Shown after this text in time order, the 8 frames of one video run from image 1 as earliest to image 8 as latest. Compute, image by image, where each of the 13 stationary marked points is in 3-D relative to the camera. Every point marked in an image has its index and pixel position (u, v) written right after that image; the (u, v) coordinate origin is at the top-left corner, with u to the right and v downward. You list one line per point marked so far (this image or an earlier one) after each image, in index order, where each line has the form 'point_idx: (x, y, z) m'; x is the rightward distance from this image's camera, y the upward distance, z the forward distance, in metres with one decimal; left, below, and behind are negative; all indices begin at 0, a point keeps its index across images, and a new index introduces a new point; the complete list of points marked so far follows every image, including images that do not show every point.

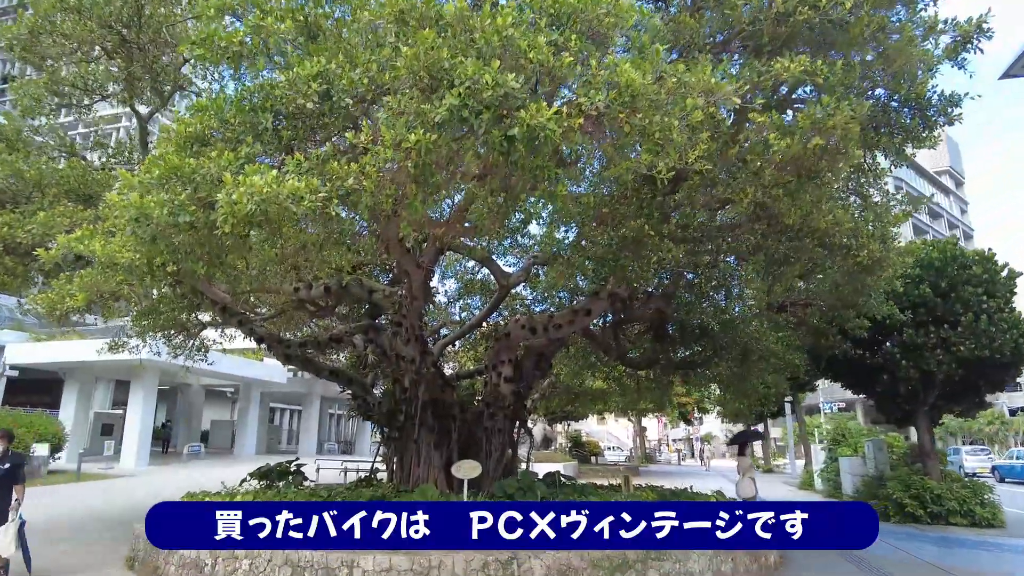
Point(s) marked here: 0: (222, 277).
0: (-3.3, +0.2, +7.4) m
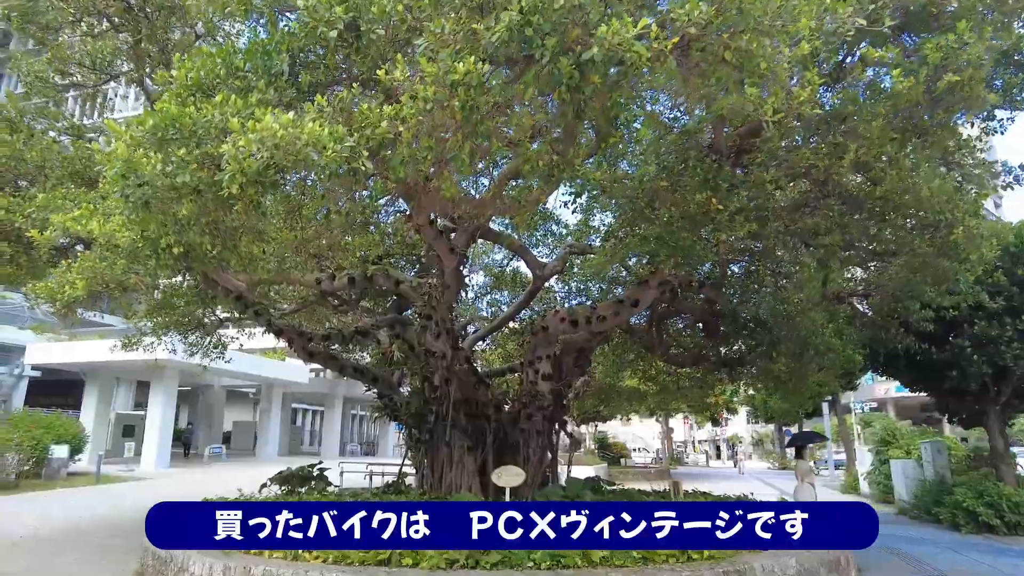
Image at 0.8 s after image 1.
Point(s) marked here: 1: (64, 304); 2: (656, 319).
0: (-2.9, +0.3, +6.7) m
1: (-5.3, -0.1, +7.7) m
2: (+2.5, -0.5, +11.2) m
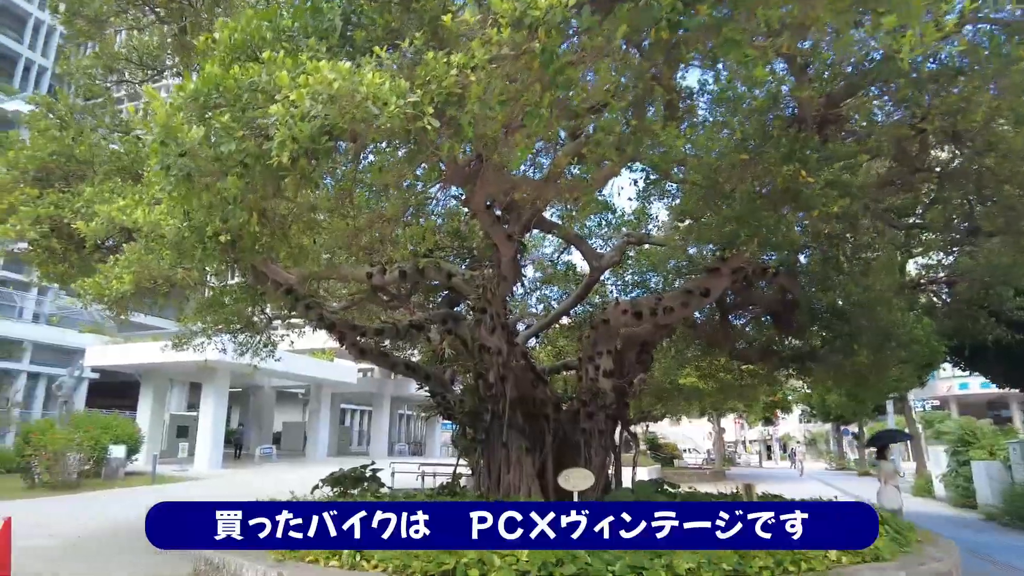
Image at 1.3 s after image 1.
0: (-2.2, +0.4, +6.4) m
1: (-4.6, -0.1, +7.6) m
2: (+3.4, -0.4, +10.5) m
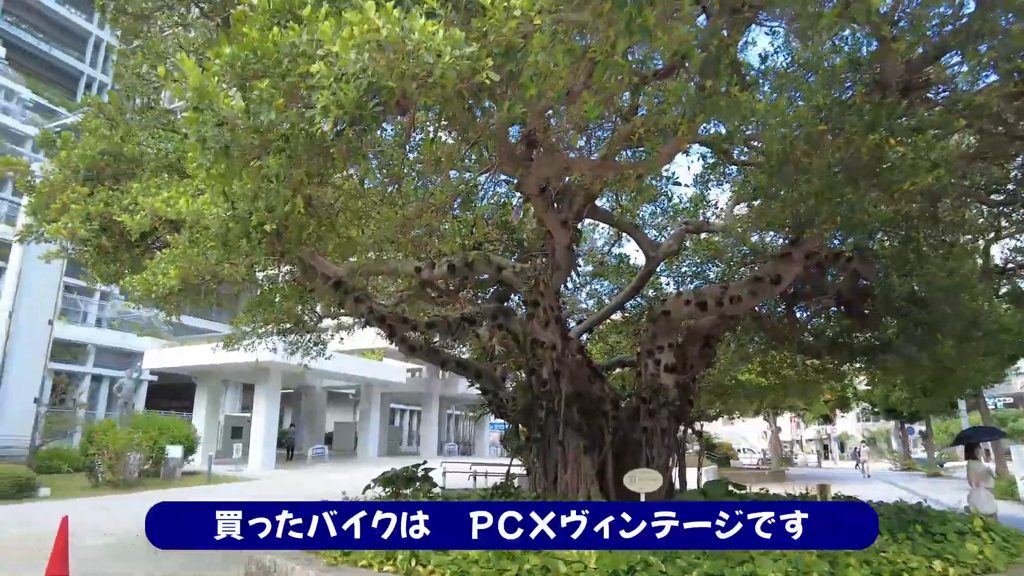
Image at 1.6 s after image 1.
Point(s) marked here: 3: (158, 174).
0: (-1.7, +0.4, +6.2) m
1: (-4.0, -0.1, +7.5) m
2: (+4.2, -0.2, +9.9) m
3: (-4.0, +1.3, +7.3) m
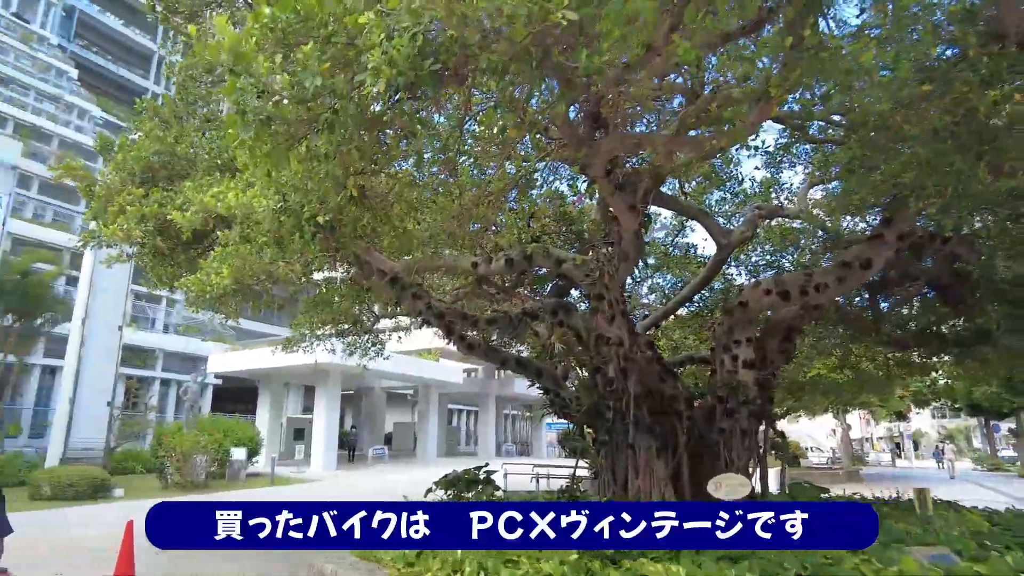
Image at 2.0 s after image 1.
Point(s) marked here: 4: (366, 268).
0: (-1.1, +0.5, +5.9) m
1: (-3.3, -0.1, +7.4) m
2: (+5.1, 0.0, +9.1) m
3: (-3.4, +1.3, +7.2) m
4: (-1.6, +0.2, +7.1) m
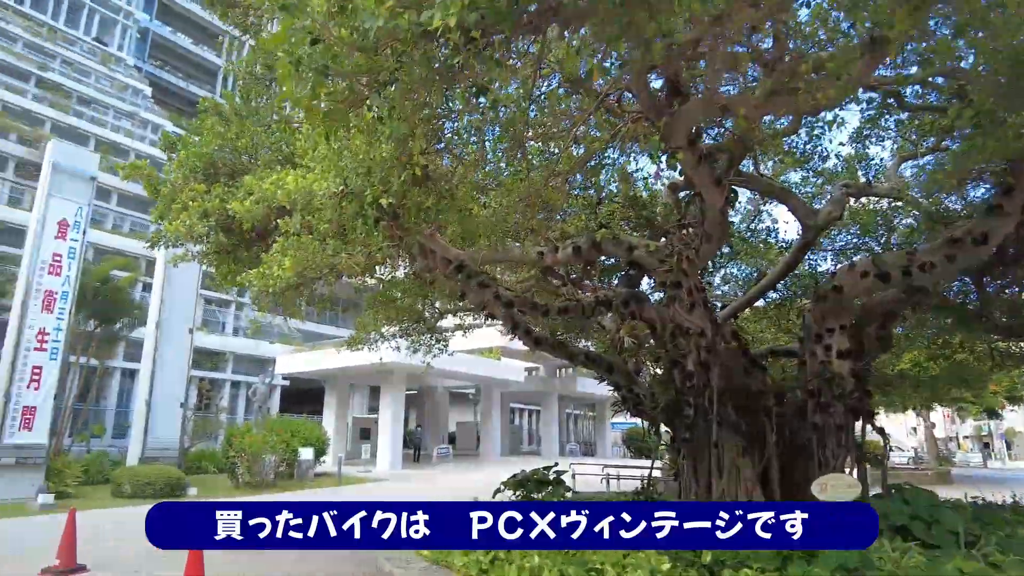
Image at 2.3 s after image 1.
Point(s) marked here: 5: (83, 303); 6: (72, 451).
0: (-0.5, +0.6, +5.5) m
1: (-2.5, 0.0, +7.3) m
2: (+6.0, +0.2, +8.2) m
3: (-2.6, +1.3, +7.1) m
4: (-0.9, +0.3, +6.8) m
5: (-11.5, -0.4, +17.4) m
6: (-12.2, -4.5, +18.1) m
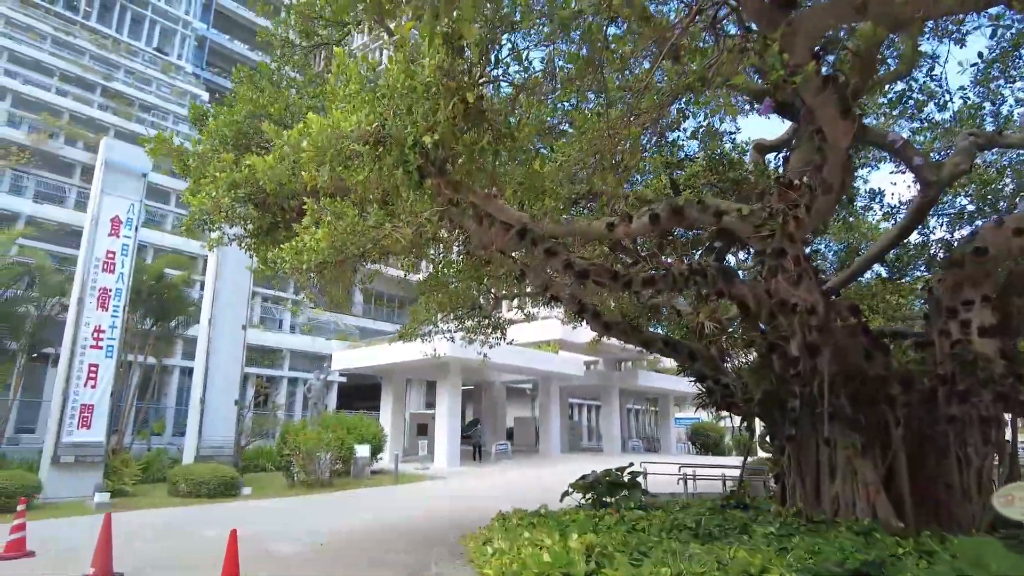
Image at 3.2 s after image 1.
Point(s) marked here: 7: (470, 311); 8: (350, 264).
0: (0.0, +0.8, +4.6) m
1: (-1.9, +0.1, +6.5) m
2: (+6.7, +0.6, +6.8) m
3: (-2.0, +1.5, +6.3) m
4: (-0.2, +0.5, +5.9) m
5: (-10.0, -0.3, +17.4) m
6: (-10.5, -4.5, +18.1) m
7: (-0.7, -0.4, +10.0) m
8: (-1.7, +0.2, +6.6) m
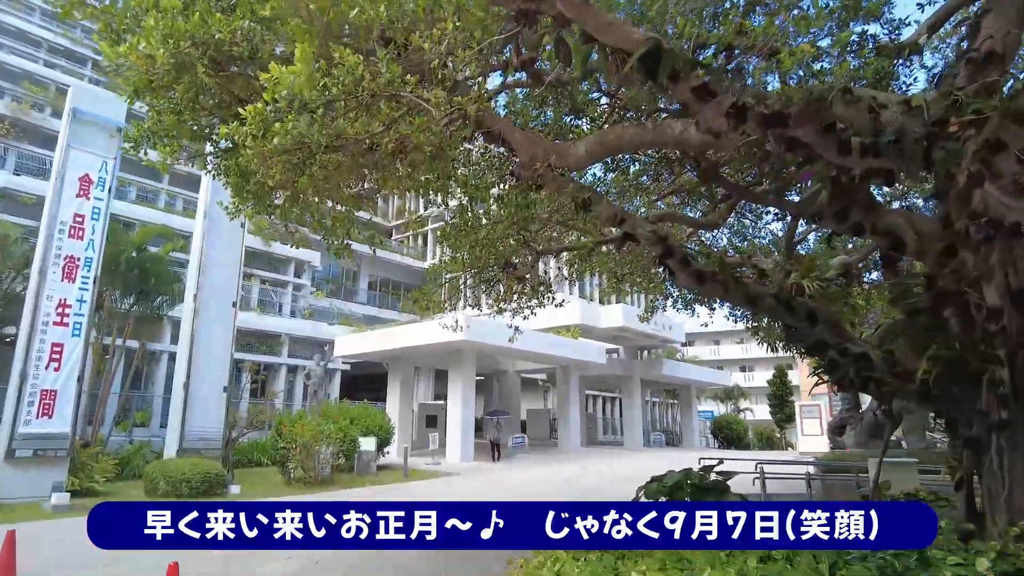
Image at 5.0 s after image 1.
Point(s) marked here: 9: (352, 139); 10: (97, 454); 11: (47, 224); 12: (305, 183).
0: (+0.5, +1.3, +2.6) m
1: (-1.4, +0.7, +4.5) m
2: (+7.2, +1.2, +4.7) m
3: (-1.5, +2.0, +4.4) m
4: (+0.3, +1.1, +3.9) m
5: (-9.4, +0.3, +15.4) m
6: (-10.0, -3.8, +16.2) m
7: (-0.1, +0.2, +8.0) m
8: (-1.2, +0.7, +4.7) m
9: (-1.1, +0.8, +4.4) m
10: (-8.6, -3.4, +13.5) m
11: (-8.7, +1.2, +12.2) m
12: (-1.5, +0.6, +4.9) m
